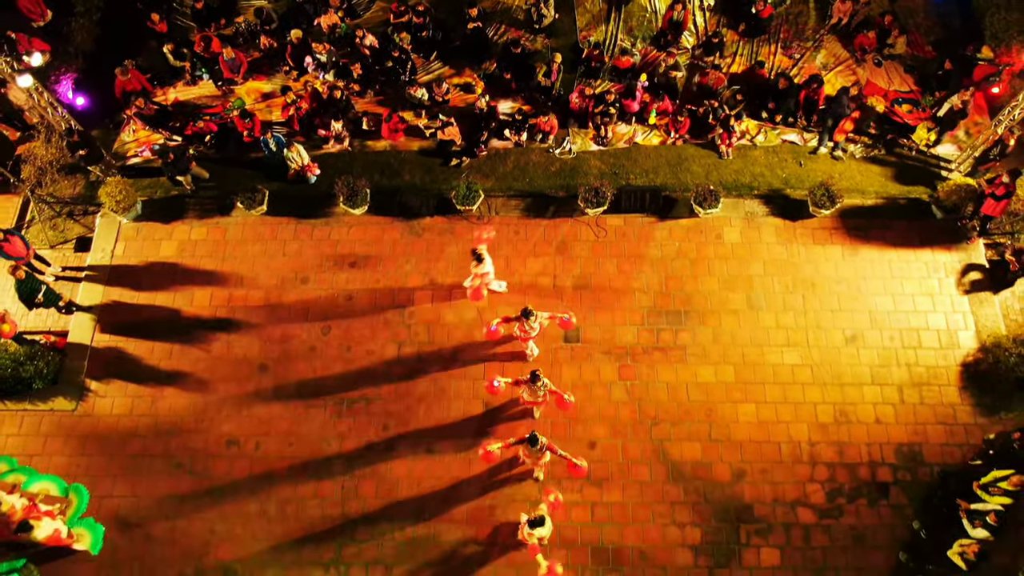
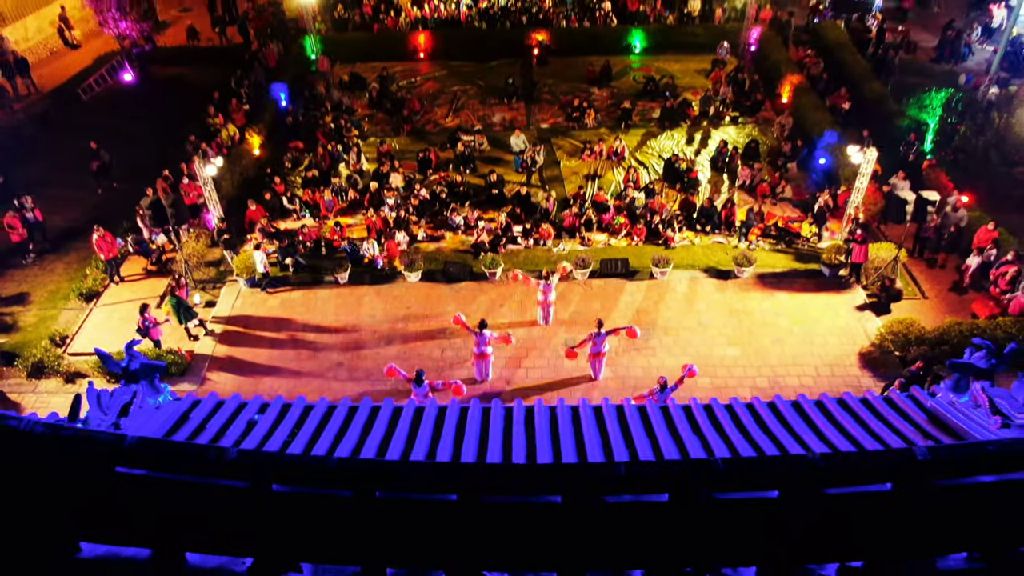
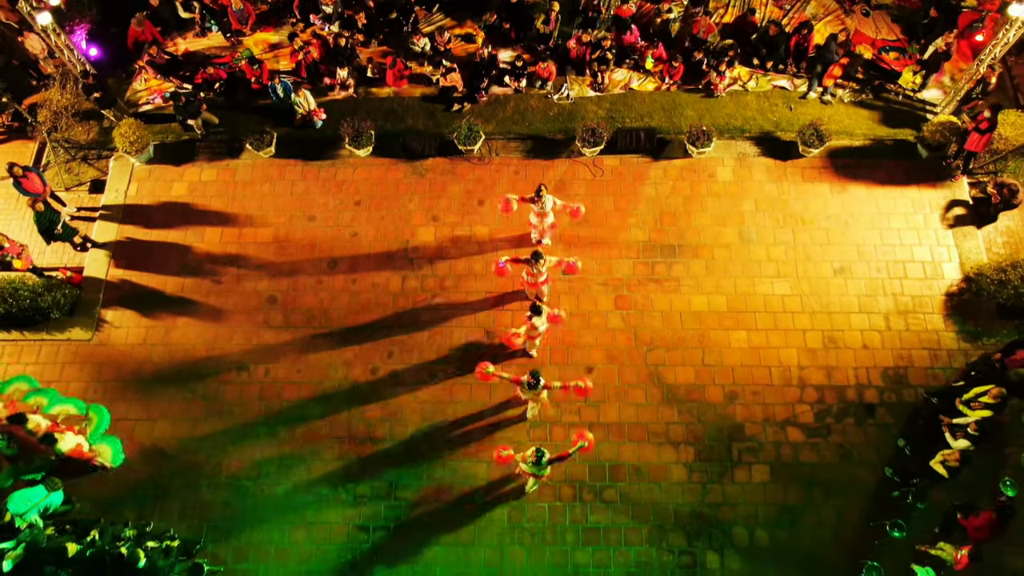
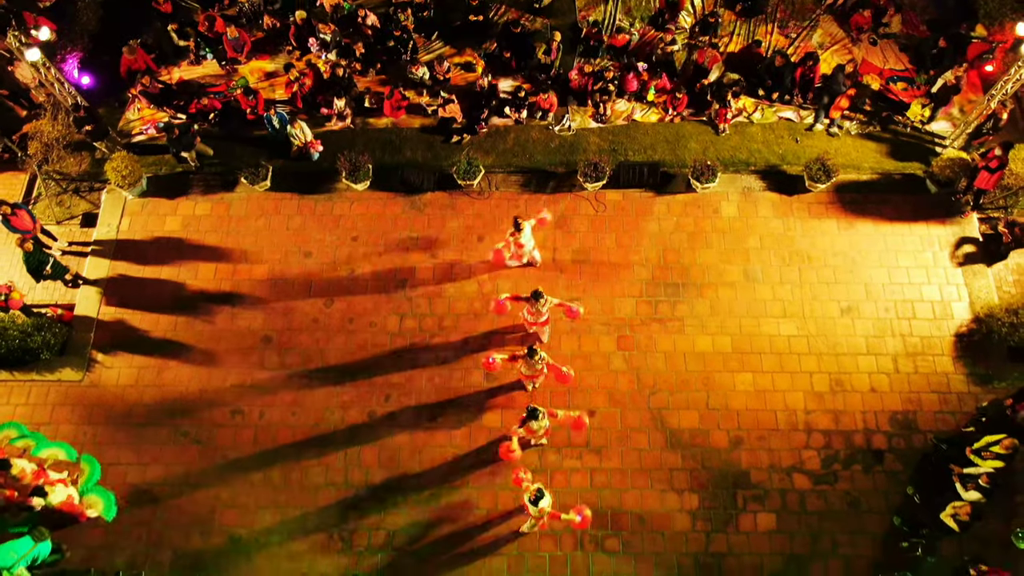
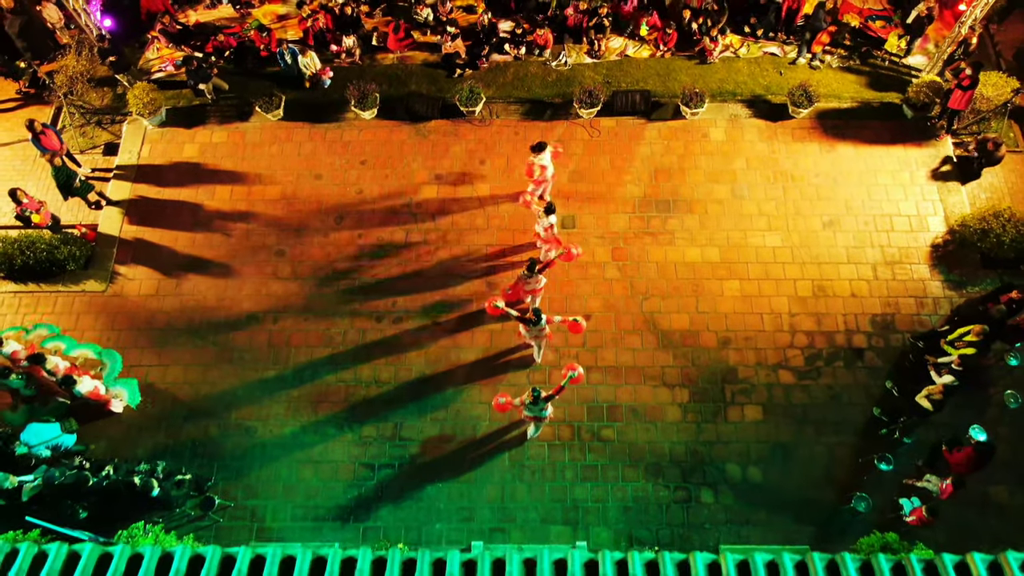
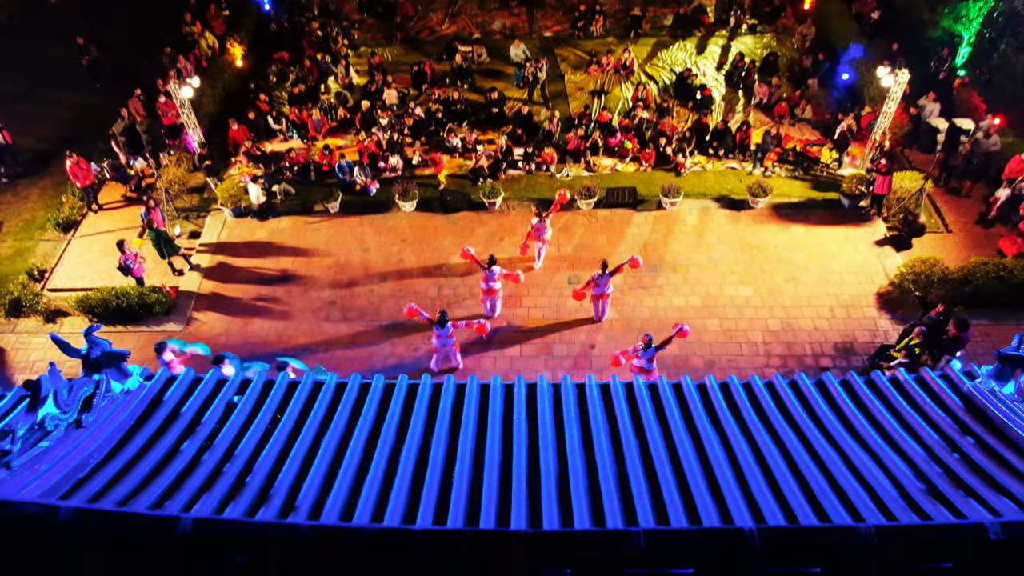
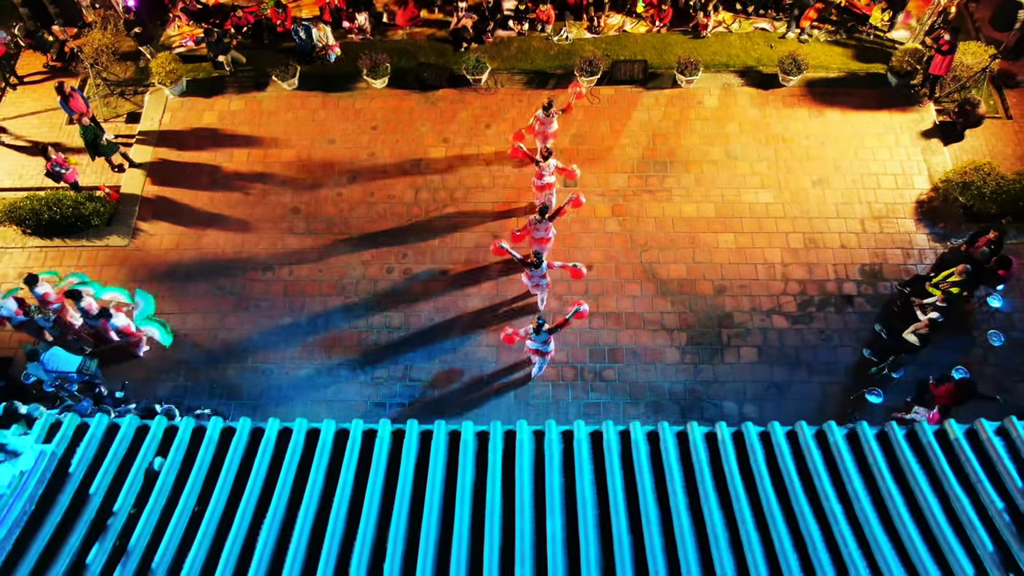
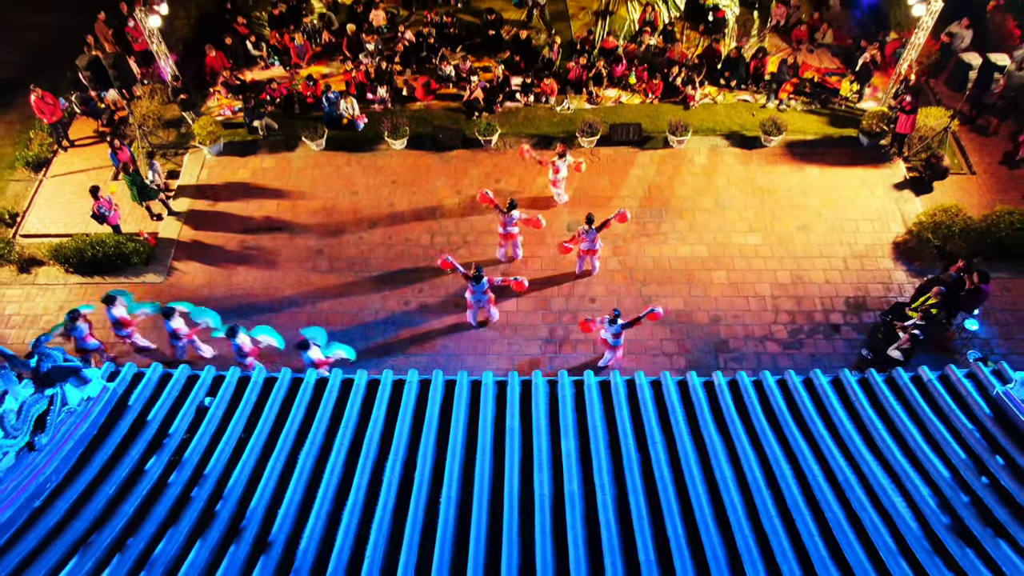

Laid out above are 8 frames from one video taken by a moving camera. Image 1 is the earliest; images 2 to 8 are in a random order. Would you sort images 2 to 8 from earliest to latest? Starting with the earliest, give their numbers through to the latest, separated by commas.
4, 3, 5, 7, 8, 6, 2
